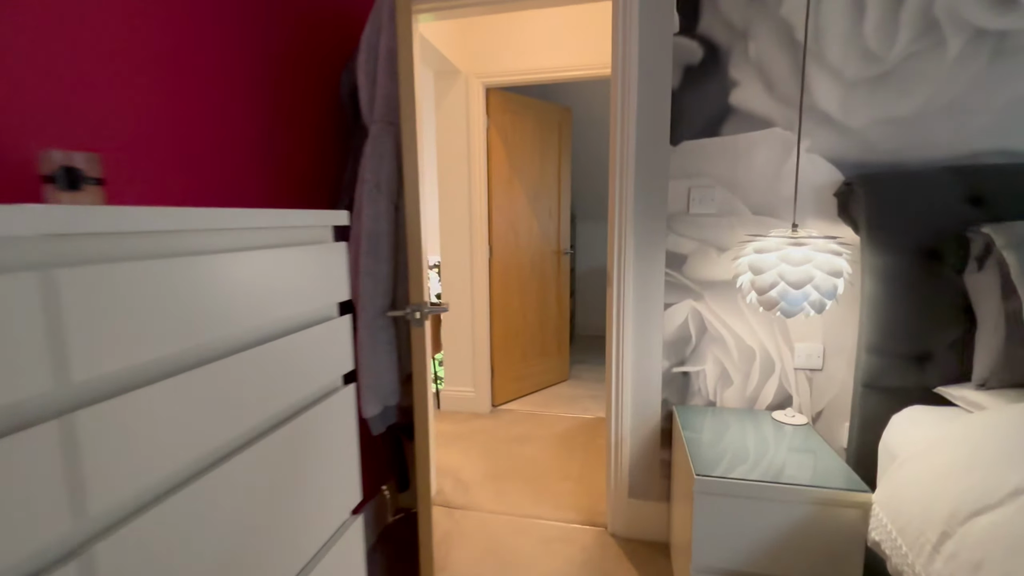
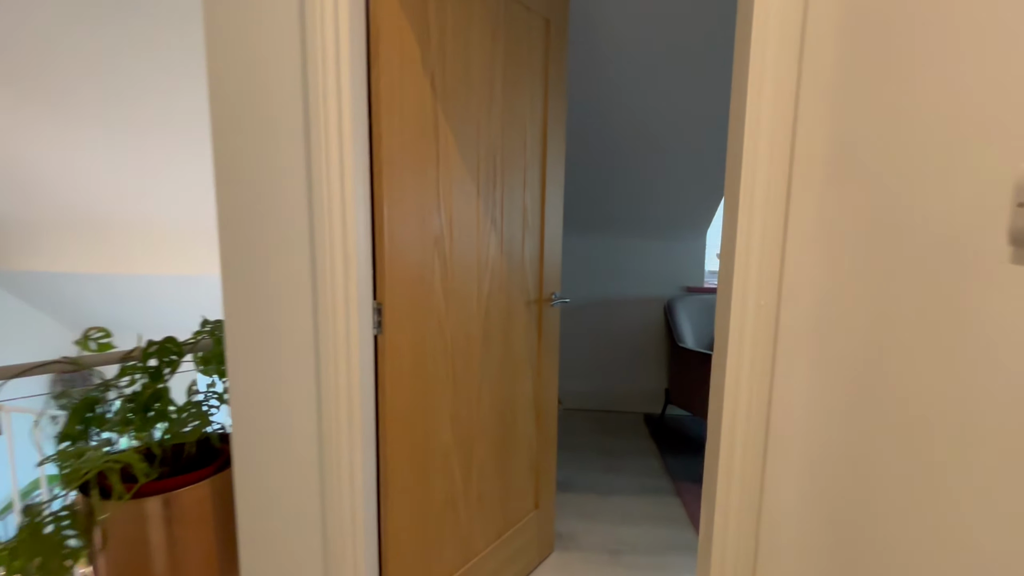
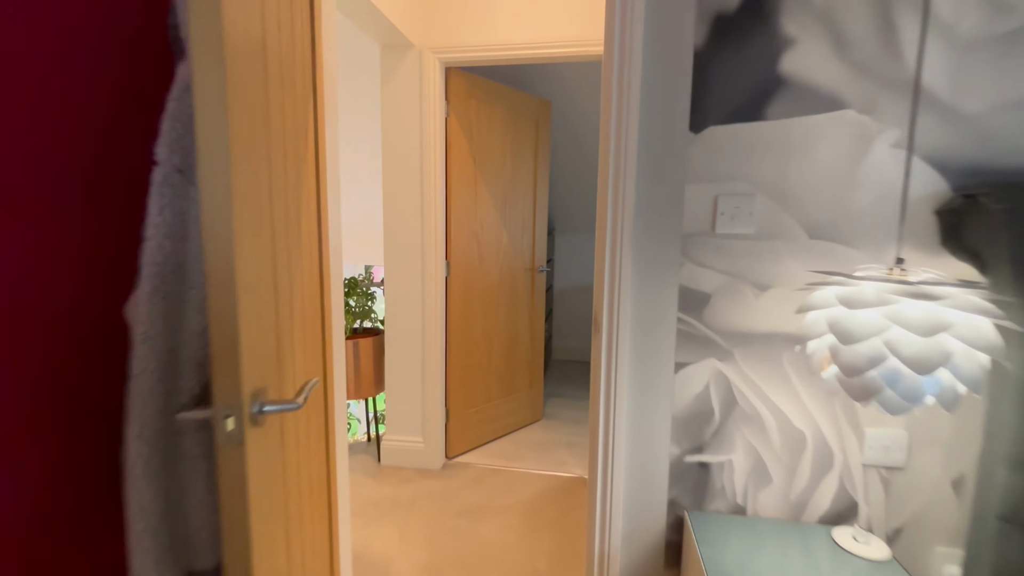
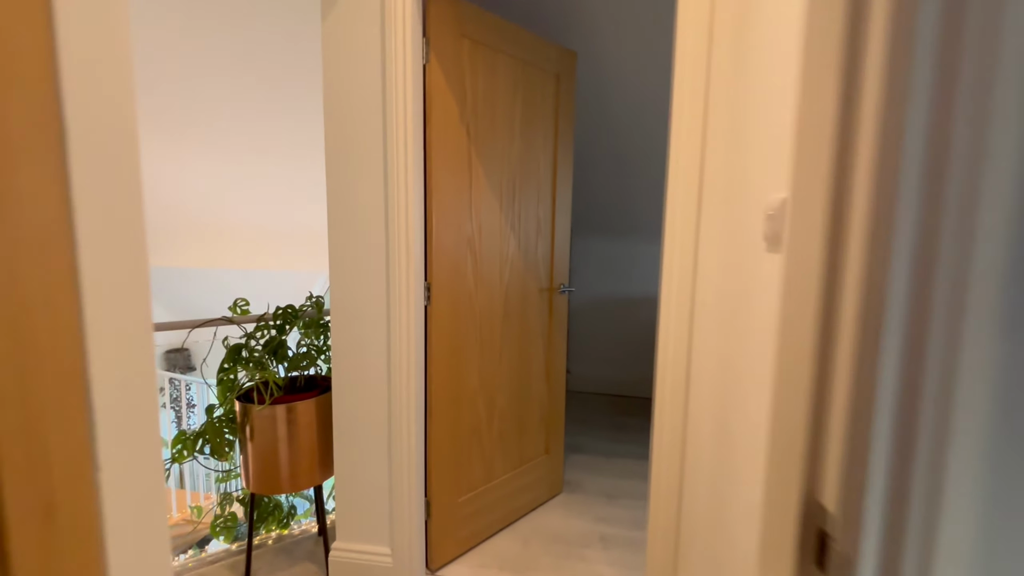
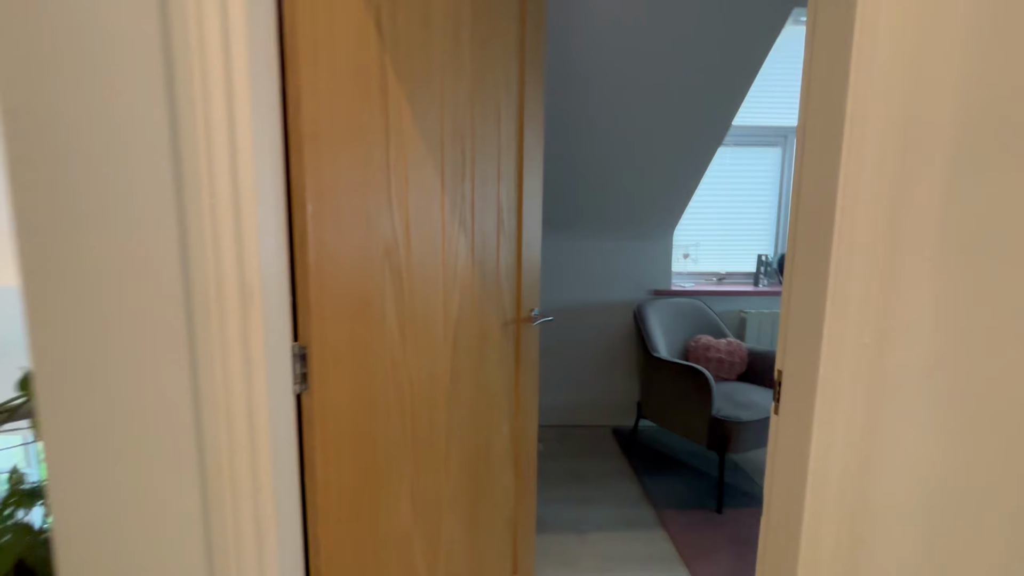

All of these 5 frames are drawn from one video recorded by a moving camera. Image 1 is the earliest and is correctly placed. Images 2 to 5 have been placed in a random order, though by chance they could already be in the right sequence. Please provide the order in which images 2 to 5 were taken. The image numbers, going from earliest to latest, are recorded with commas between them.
3, 4, 2, 5
